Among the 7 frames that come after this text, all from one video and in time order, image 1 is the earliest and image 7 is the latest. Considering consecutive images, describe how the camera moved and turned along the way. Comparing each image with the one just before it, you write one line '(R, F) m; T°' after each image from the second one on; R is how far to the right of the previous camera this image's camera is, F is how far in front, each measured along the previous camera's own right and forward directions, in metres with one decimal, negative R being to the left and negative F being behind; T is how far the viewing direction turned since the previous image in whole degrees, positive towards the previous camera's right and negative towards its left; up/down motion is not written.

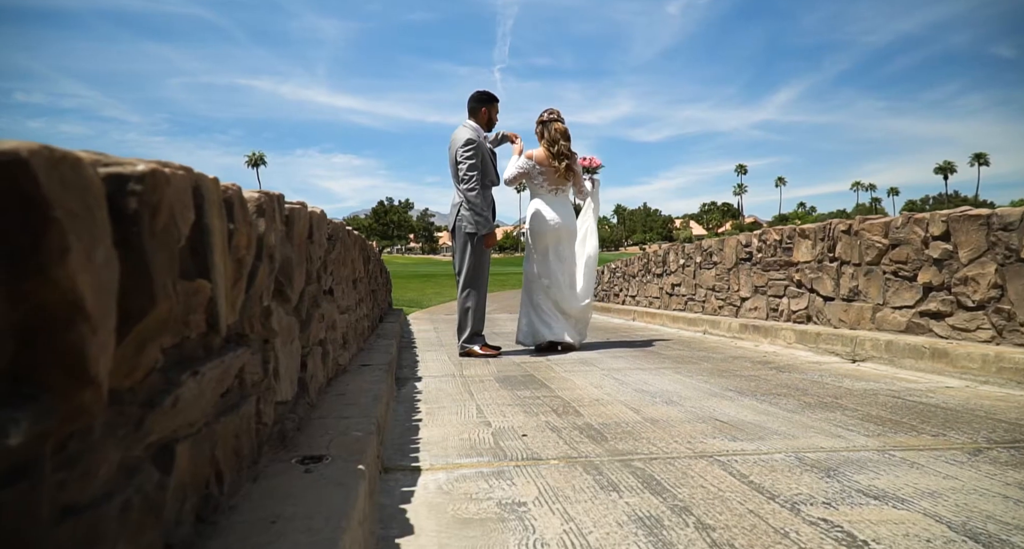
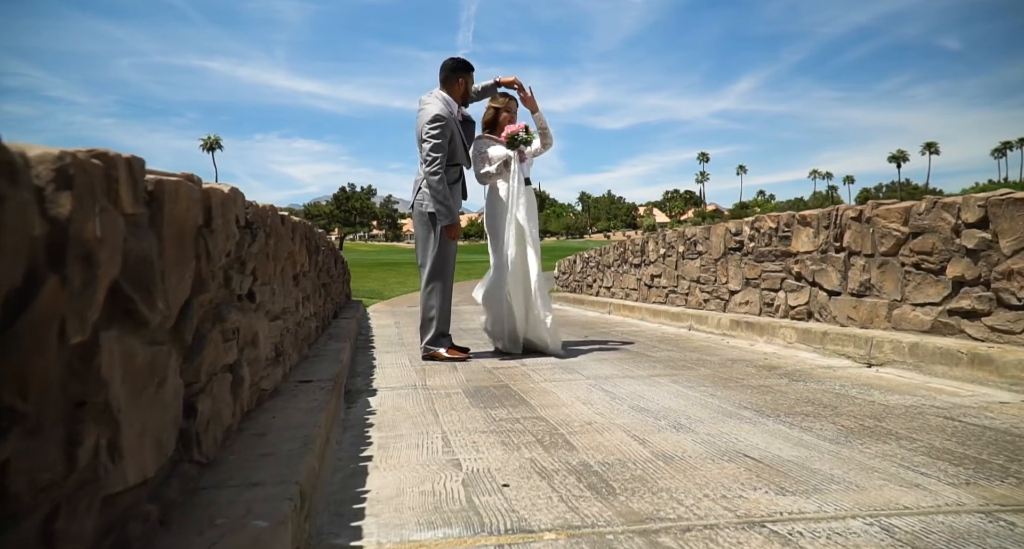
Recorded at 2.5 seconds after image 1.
(0.0, +0.7) m; +3°
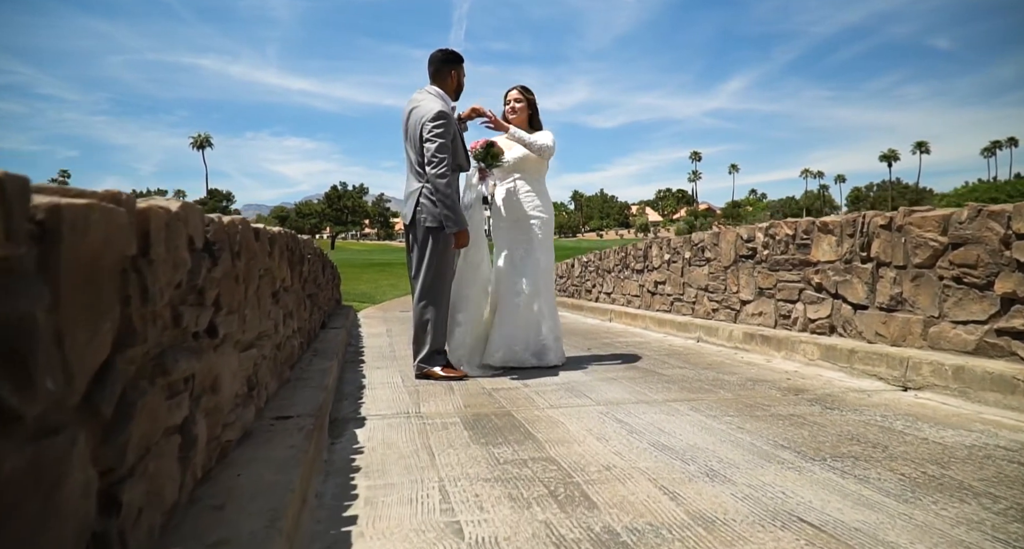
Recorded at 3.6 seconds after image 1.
(-0.1, +0.4) m; +1°
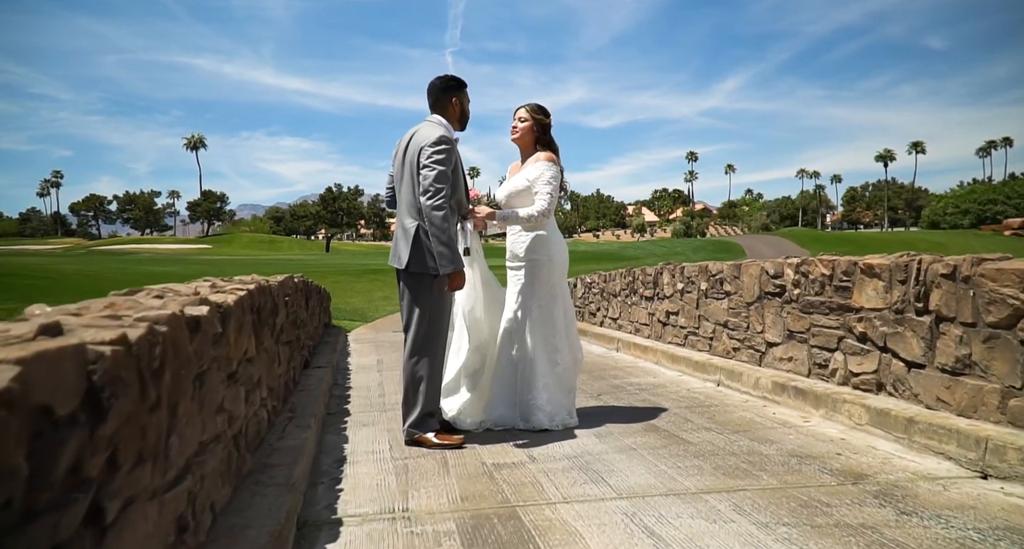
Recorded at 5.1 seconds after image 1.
(0.0, +0.7) m; 0°
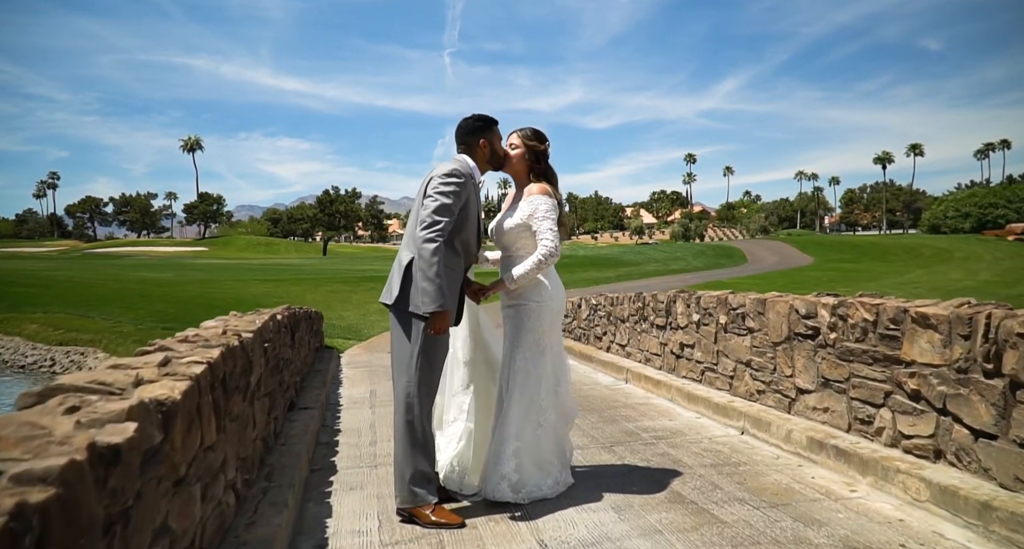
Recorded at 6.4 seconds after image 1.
(-0.1, +0.6) m; 0°
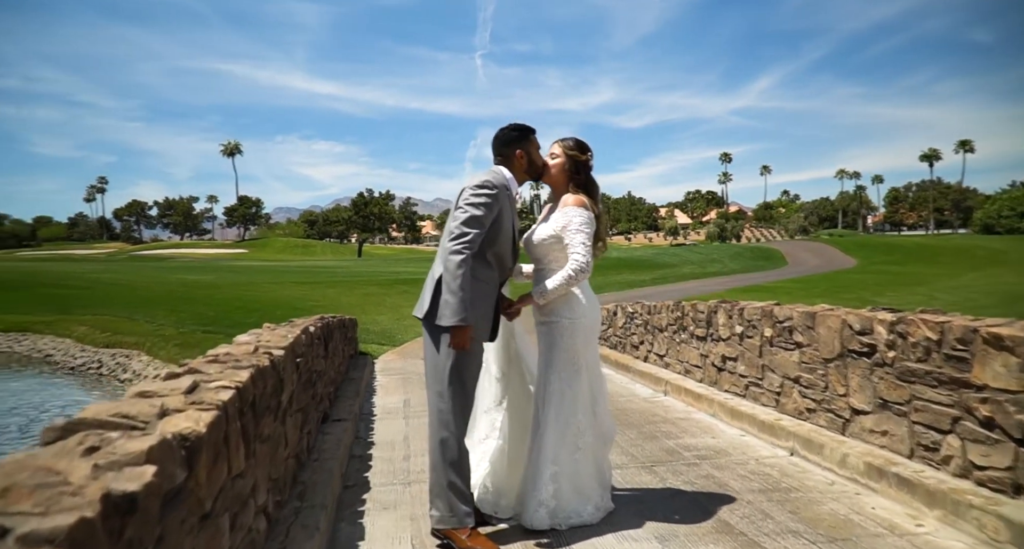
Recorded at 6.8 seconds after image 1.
(0.0, +0.2) m; -3°
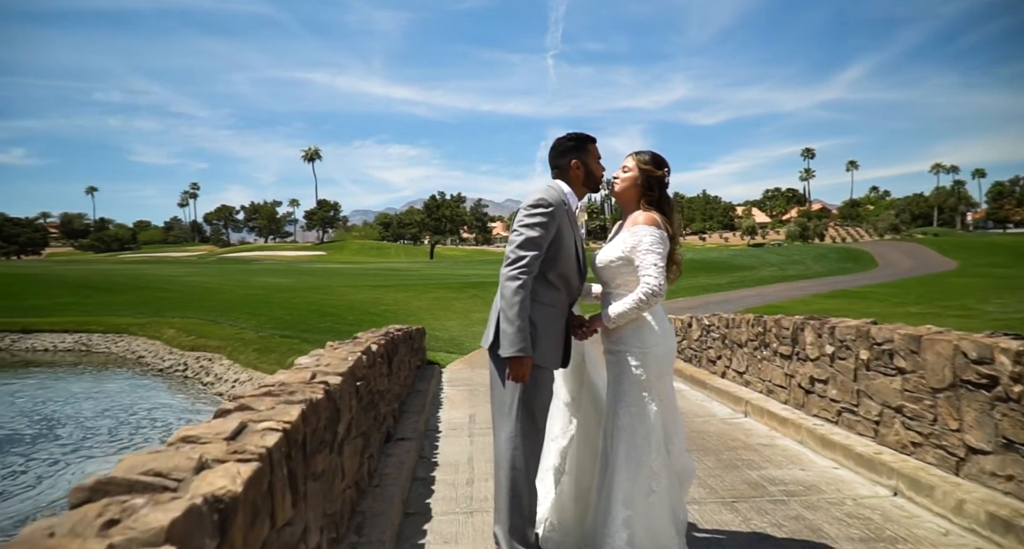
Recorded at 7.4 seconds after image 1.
(0.0, +0.3) m; -6°
